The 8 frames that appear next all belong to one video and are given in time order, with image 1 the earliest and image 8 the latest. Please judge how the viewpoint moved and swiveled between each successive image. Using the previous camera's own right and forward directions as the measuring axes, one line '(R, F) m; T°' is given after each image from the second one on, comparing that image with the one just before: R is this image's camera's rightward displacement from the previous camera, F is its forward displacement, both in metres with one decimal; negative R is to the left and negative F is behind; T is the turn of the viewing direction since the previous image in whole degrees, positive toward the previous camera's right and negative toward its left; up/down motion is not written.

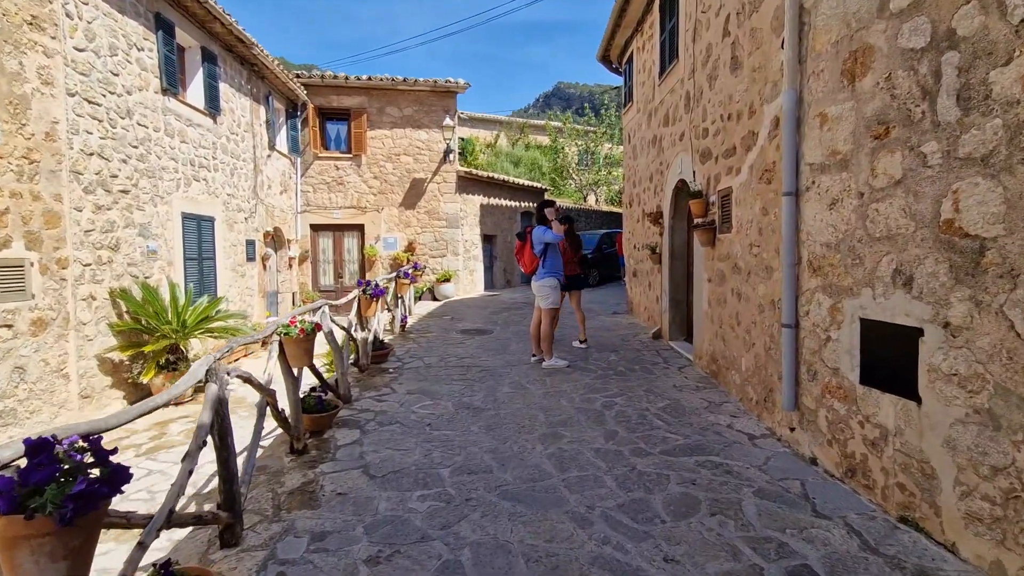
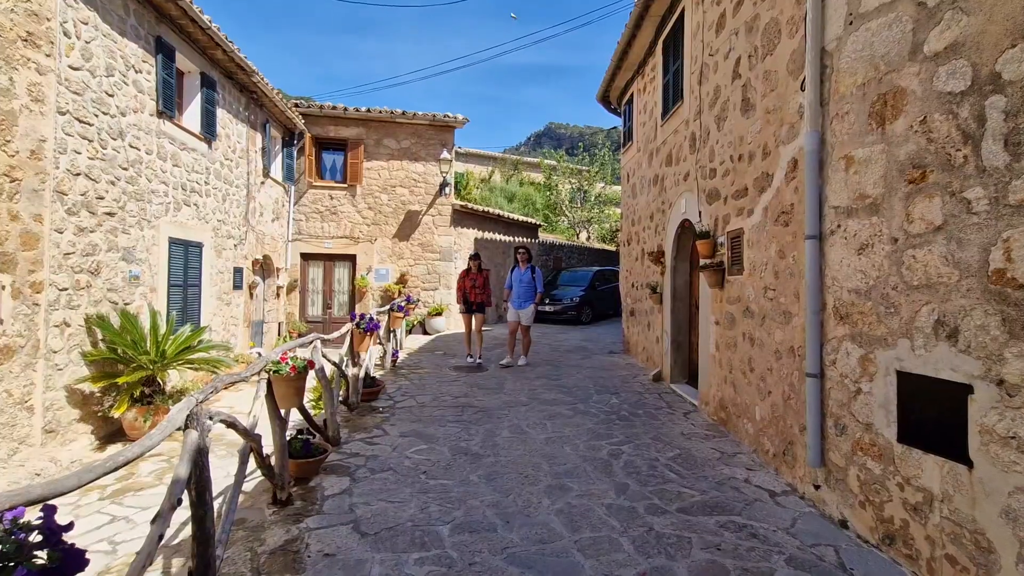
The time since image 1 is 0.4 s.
(-0.1, +0.2) m; +1°
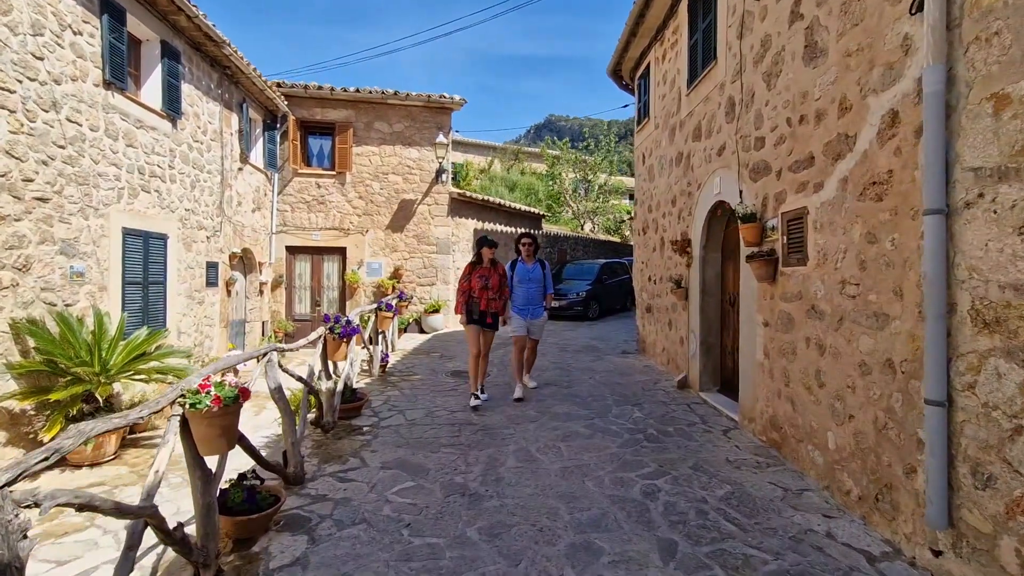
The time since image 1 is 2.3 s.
(0.0, +0.9) m; 0°
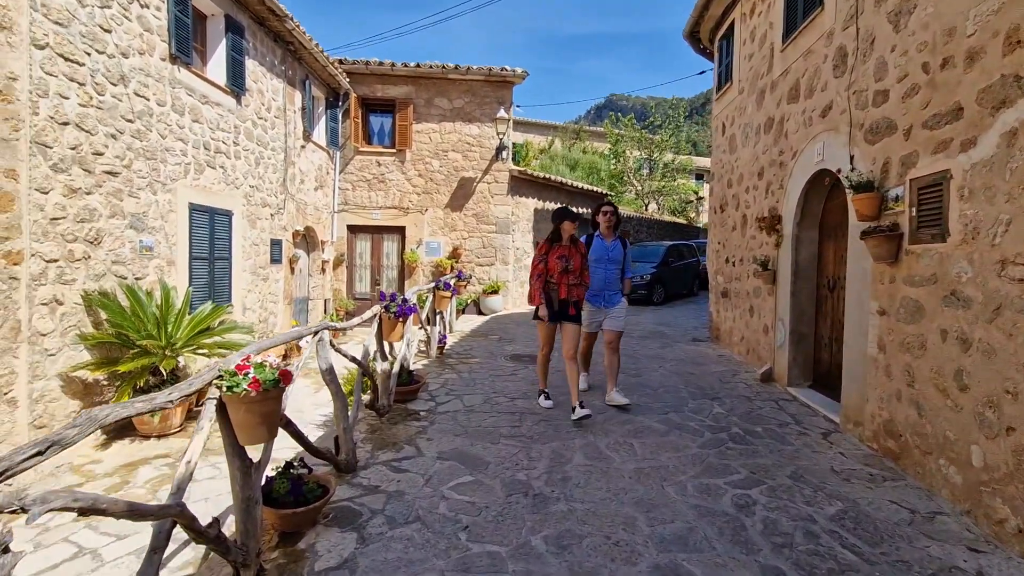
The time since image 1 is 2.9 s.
(-0.1, +0.4) m; -6°
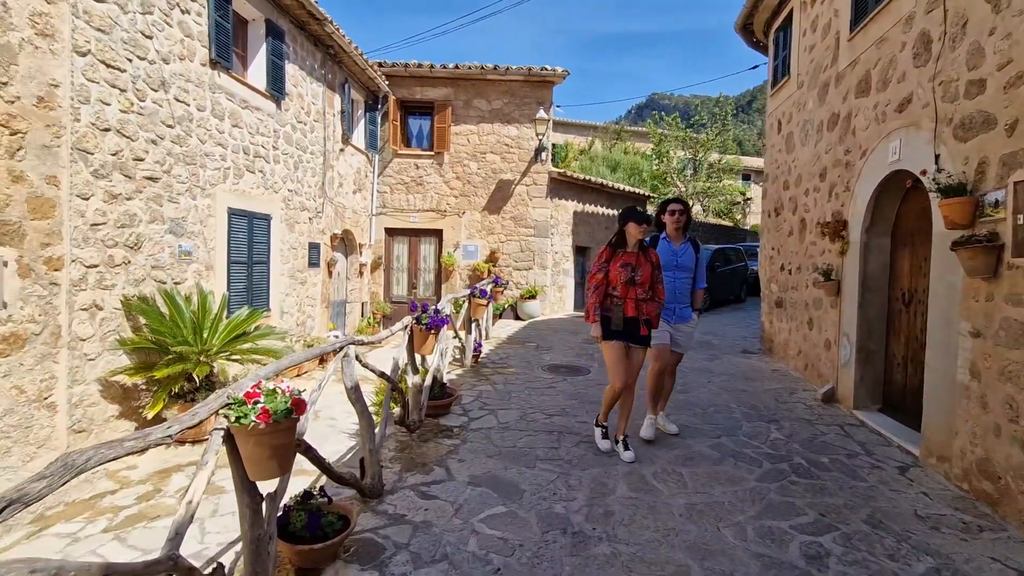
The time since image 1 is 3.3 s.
(0.0, +0.2) m; -4°
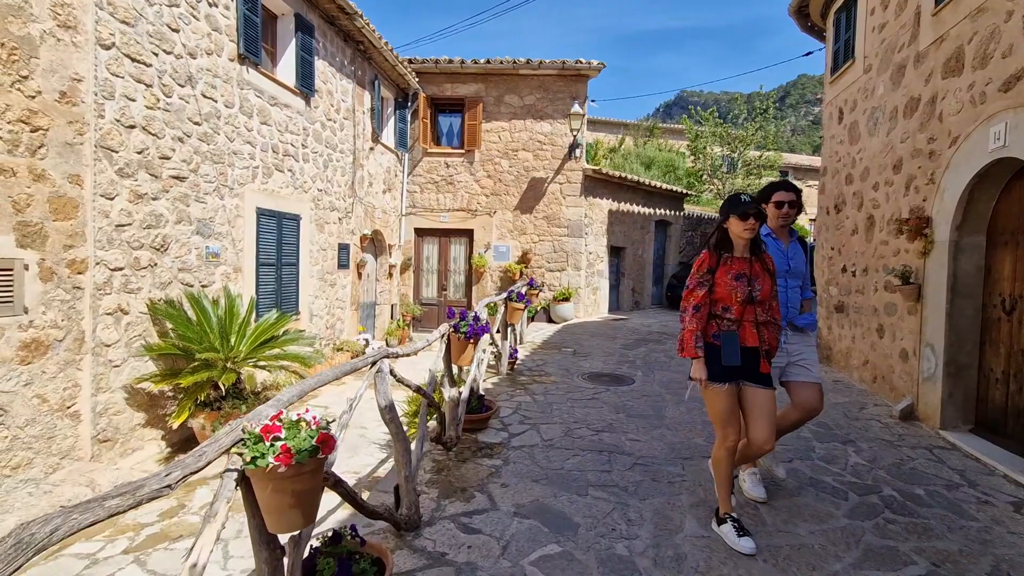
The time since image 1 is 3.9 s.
(-0.1, +0.3) m; -3°
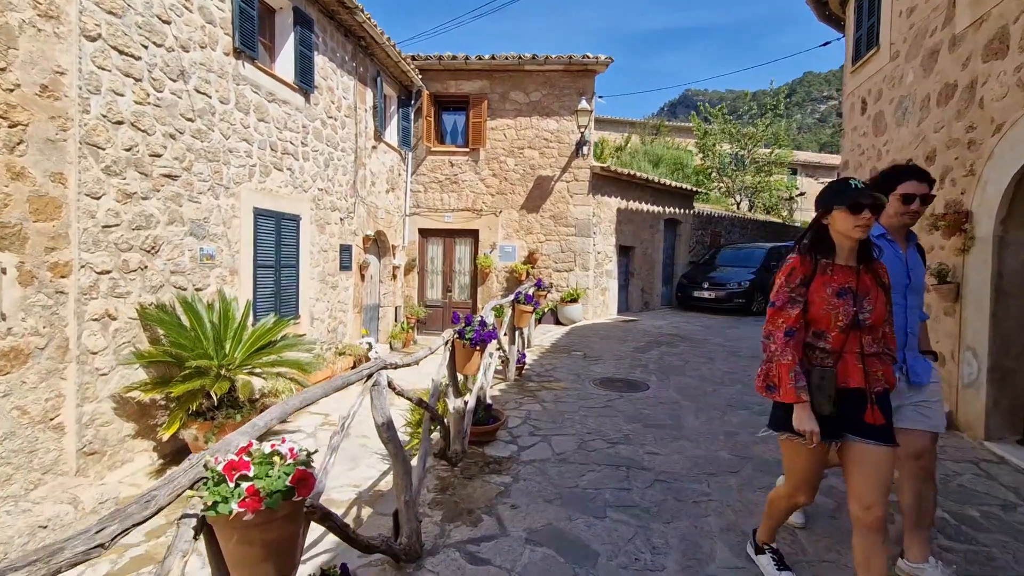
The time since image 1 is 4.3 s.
(0.0, +0.3) m; -1°
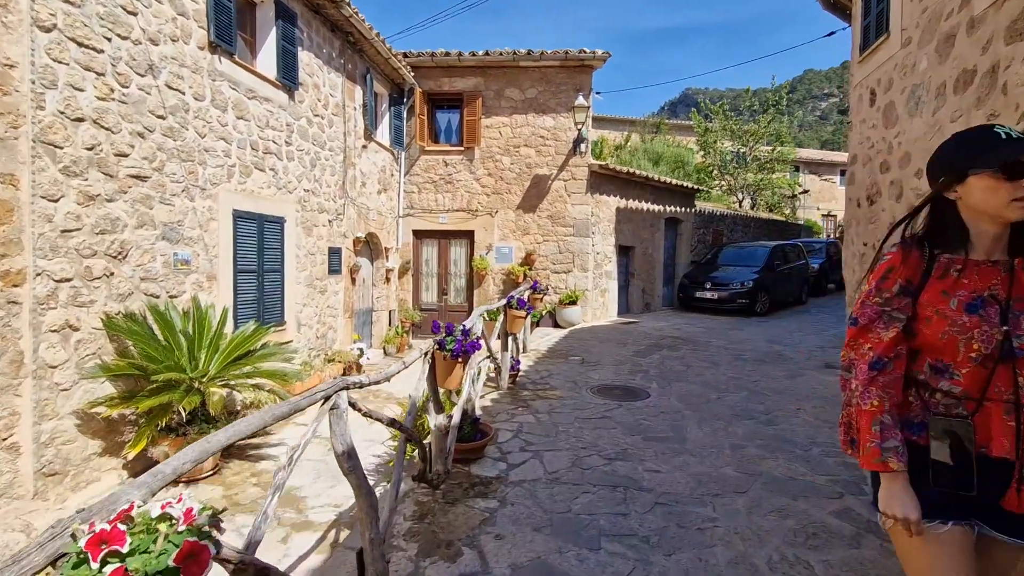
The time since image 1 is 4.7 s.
(+0.1, +0.3) m; 0°
